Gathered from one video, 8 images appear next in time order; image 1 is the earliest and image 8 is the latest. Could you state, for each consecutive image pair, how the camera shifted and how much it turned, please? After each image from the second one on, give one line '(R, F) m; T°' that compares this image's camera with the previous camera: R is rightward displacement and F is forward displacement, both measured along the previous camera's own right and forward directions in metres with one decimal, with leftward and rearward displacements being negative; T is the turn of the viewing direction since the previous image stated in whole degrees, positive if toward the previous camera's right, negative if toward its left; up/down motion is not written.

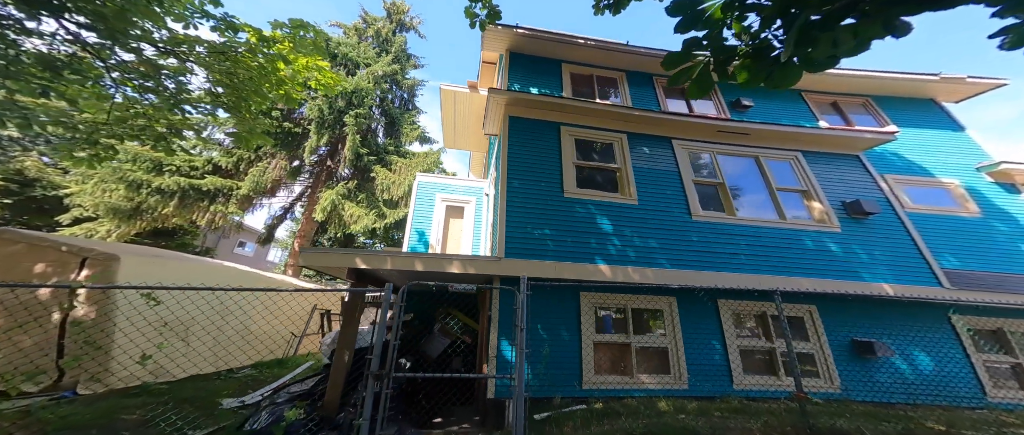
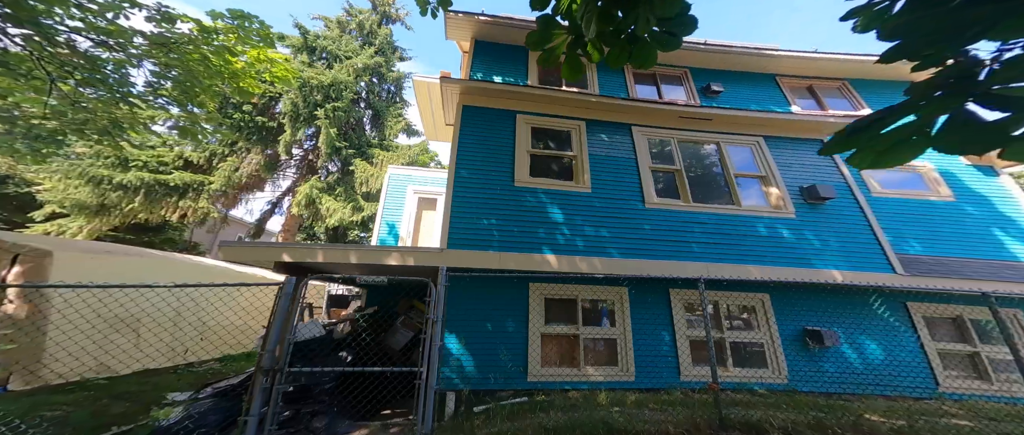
(+0.9, +0.1) m; 0°
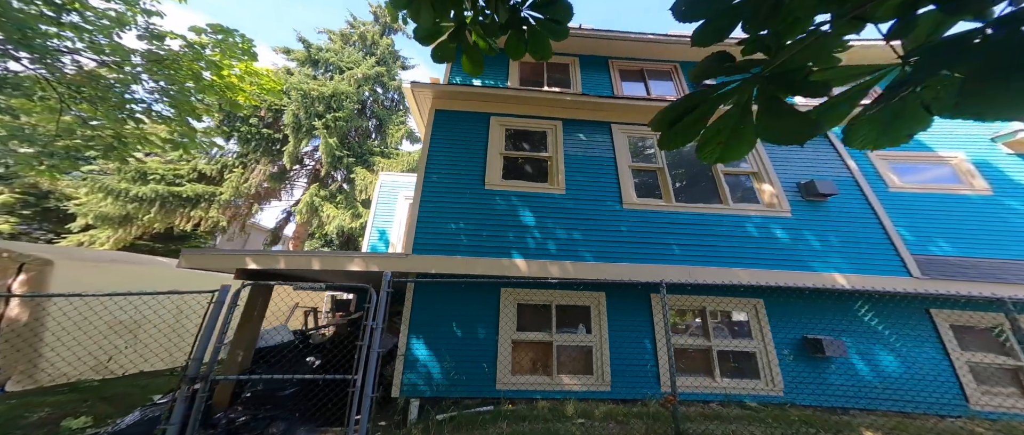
(+0.8, +0.1) m; -4°
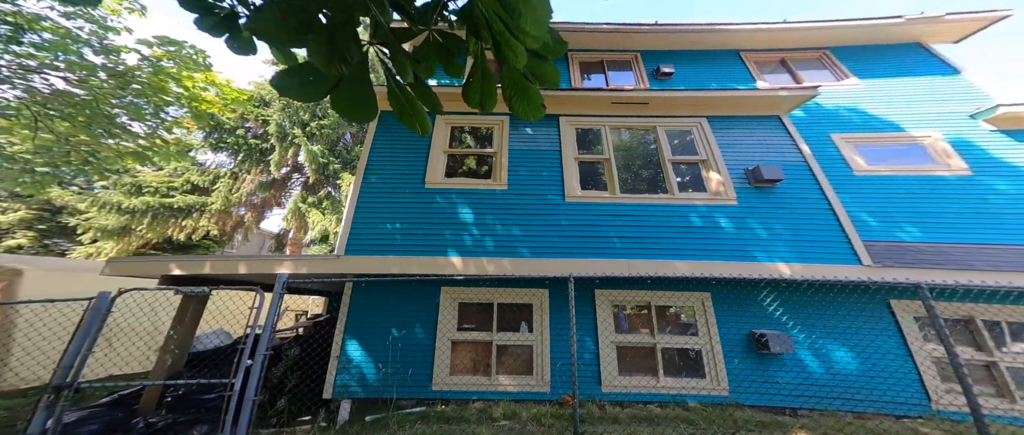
(+1.2, +0.1) m; -3°
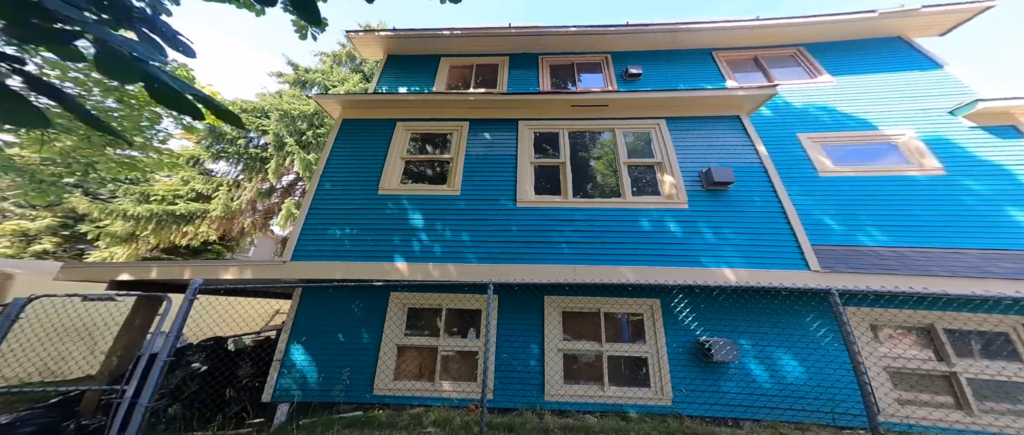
(+1.0, 0.0) m; -3°
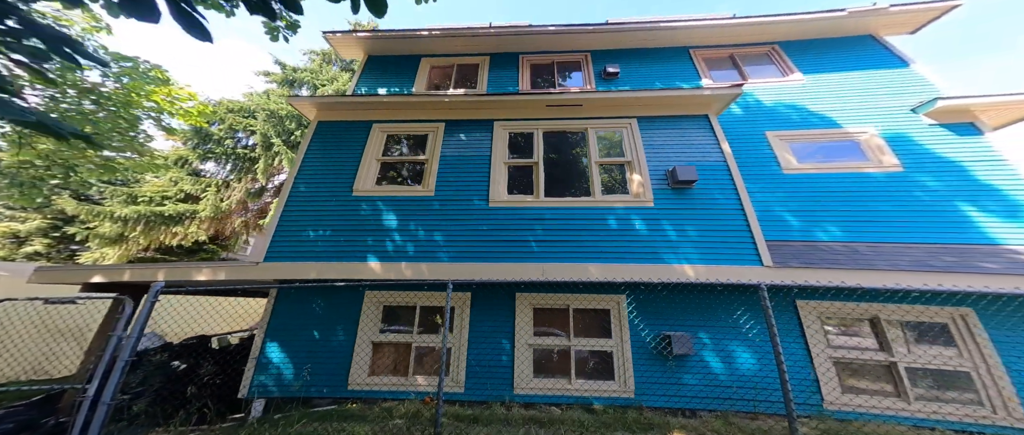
(+0.4, -0.1) m; 0°
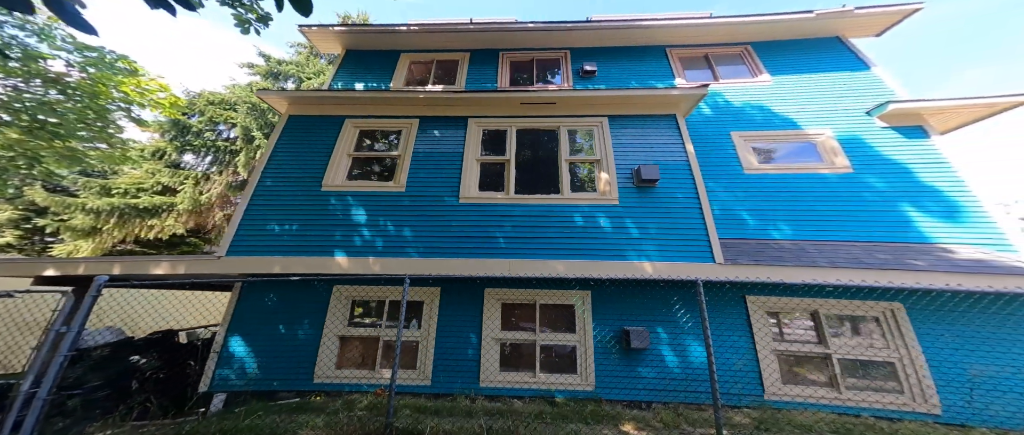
(+0.4, -0.1) m; +1°
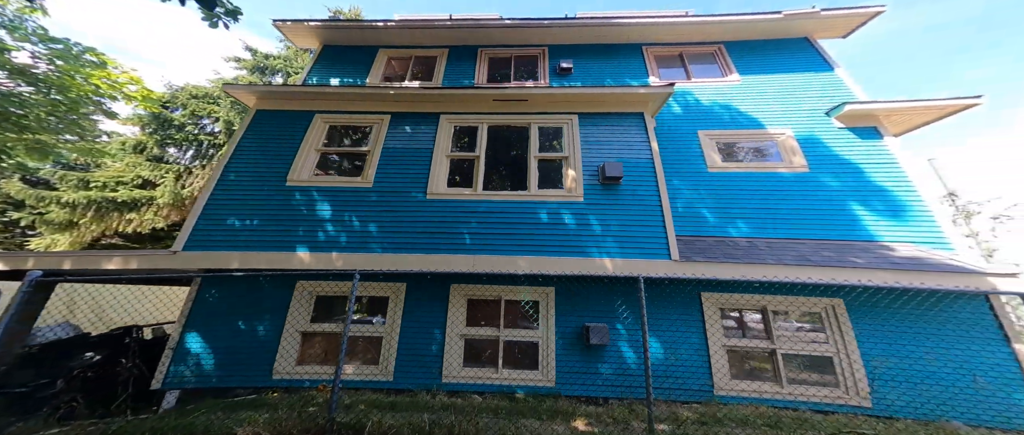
(+0.5, 0.0) m; +1°
